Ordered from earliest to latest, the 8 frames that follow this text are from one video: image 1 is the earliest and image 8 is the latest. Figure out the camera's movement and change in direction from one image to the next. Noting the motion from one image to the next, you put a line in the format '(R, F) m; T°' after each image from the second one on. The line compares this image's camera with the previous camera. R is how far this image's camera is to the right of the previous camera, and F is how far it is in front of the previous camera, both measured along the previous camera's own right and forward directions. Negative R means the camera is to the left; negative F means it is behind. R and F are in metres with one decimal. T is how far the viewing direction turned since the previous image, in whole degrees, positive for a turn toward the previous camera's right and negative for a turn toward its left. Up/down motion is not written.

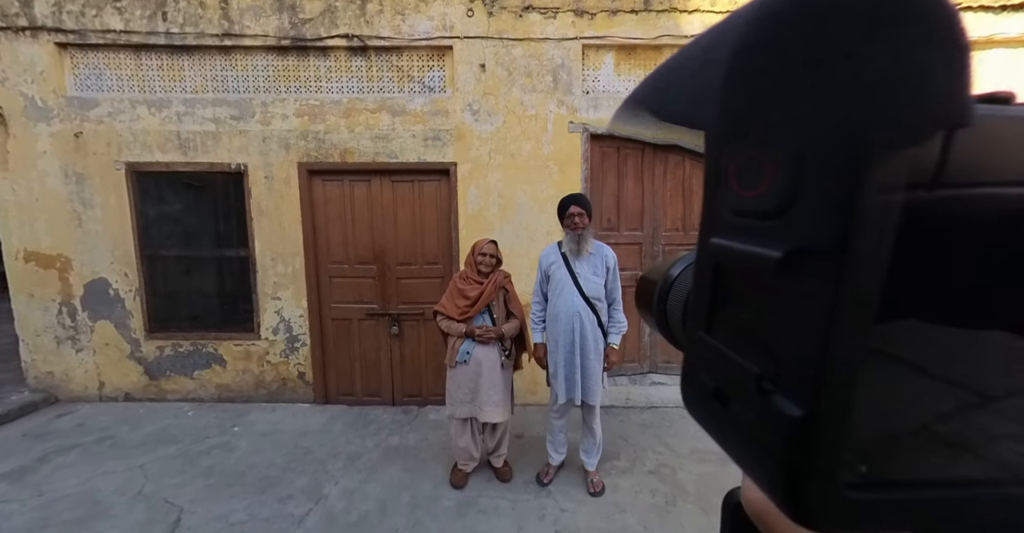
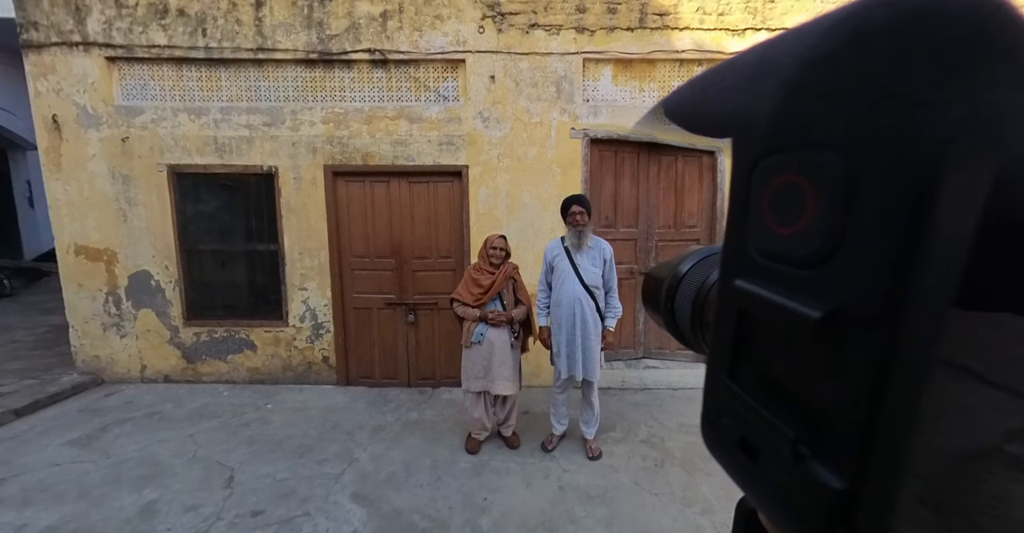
(-0.1, -0.4) m; 0°
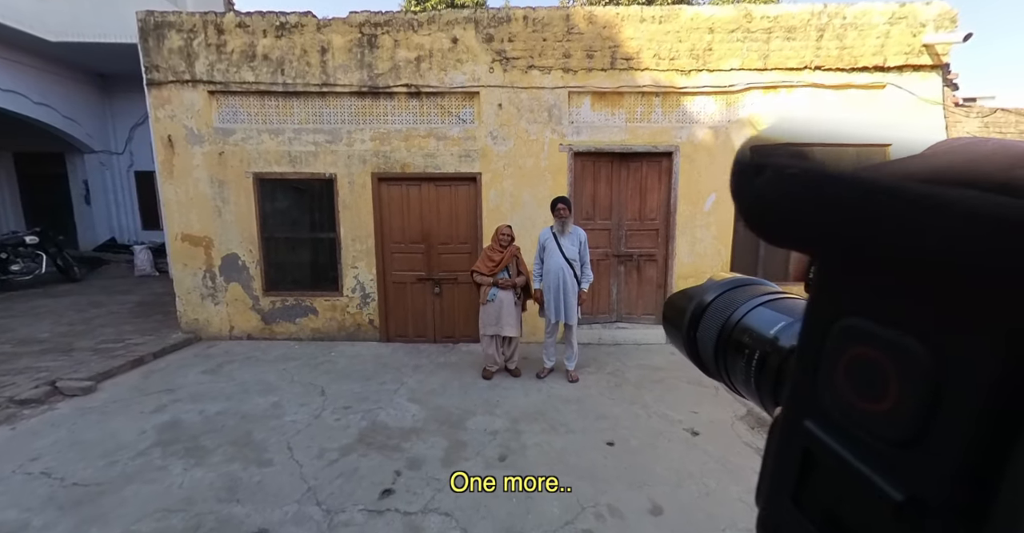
(0.0, -1.3) m; 0°
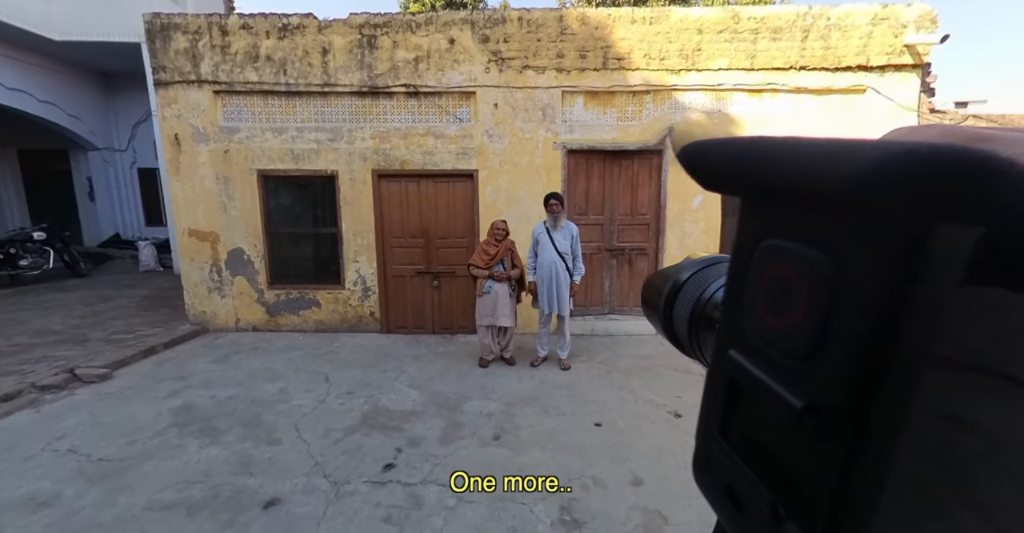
(+0.1, -0.2) m; 0°
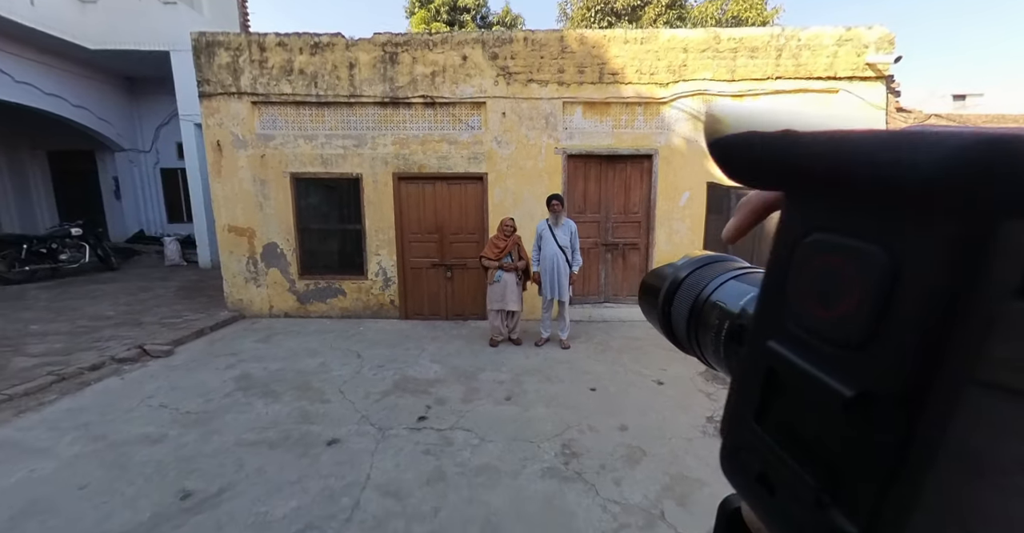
(-0.1, -0.7) m; 0°
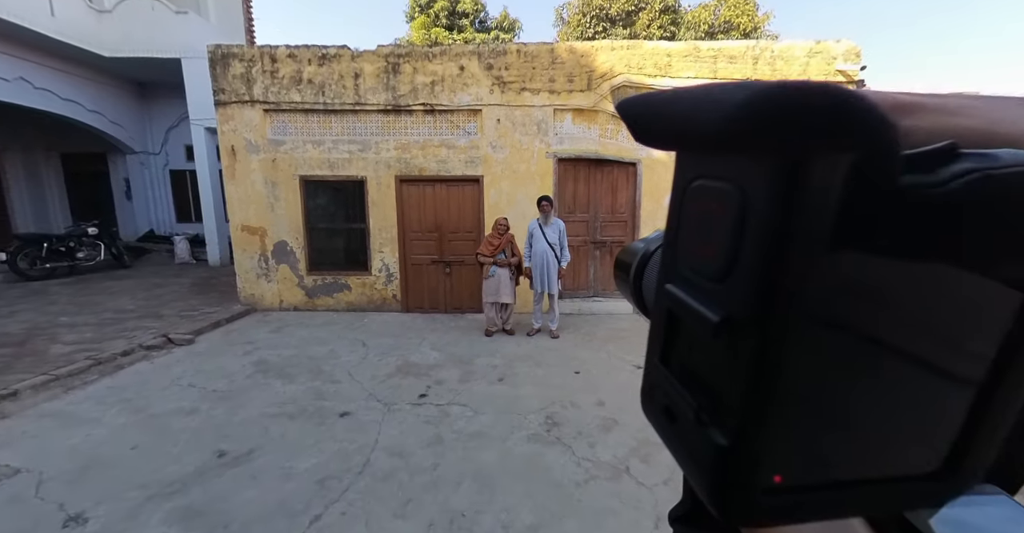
(+0.1, -0.4) m; 0°
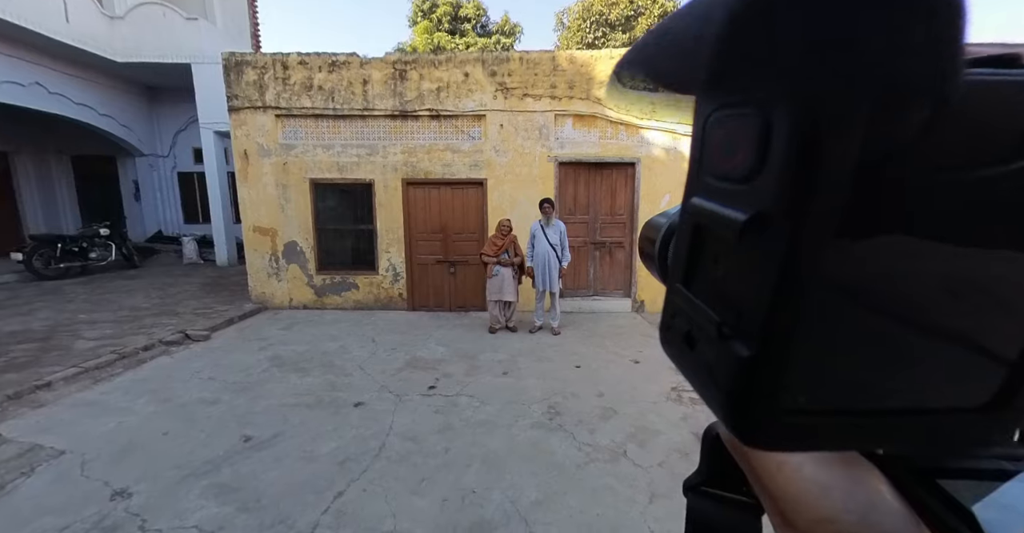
(0.0, -0.2) m; 0°
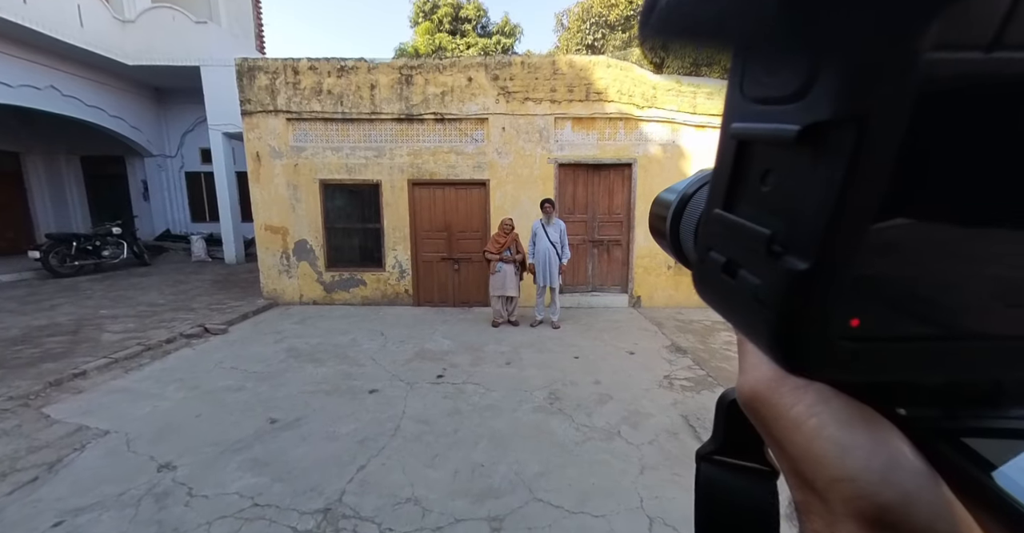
(0.0, -0.3) m; 0°
